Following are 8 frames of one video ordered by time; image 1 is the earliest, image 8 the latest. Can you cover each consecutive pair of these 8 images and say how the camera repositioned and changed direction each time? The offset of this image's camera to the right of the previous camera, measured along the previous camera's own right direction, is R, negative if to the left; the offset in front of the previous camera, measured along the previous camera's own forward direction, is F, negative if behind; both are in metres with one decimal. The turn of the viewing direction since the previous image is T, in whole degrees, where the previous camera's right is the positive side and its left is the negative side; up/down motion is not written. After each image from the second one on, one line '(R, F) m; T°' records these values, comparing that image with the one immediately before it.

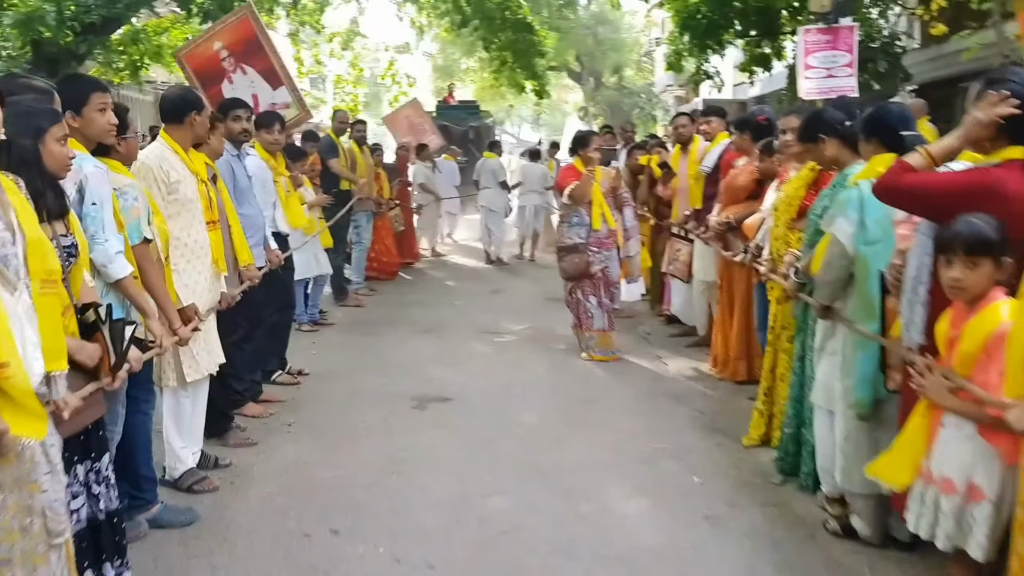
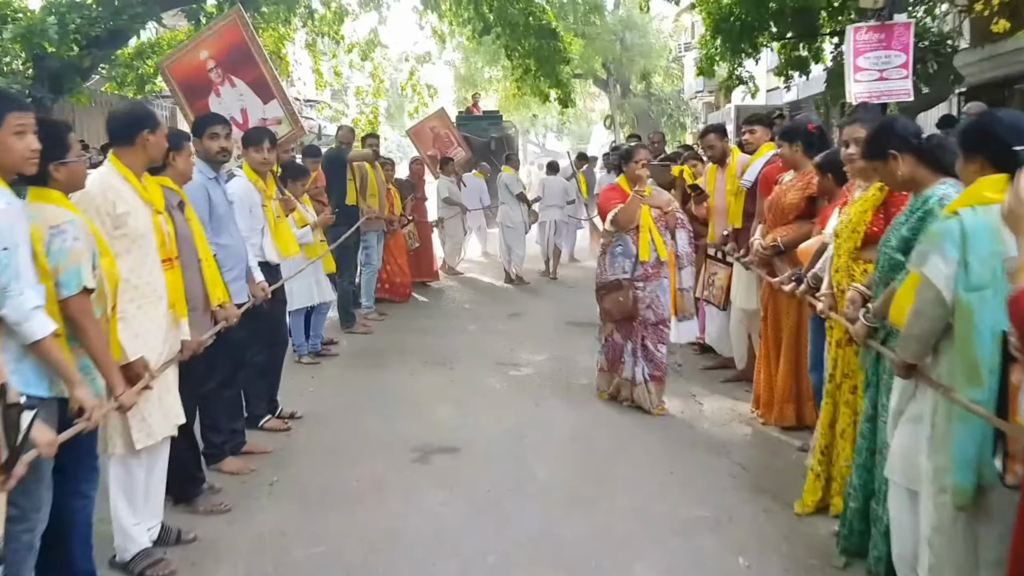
(+0.1, +0.6) m; -2°
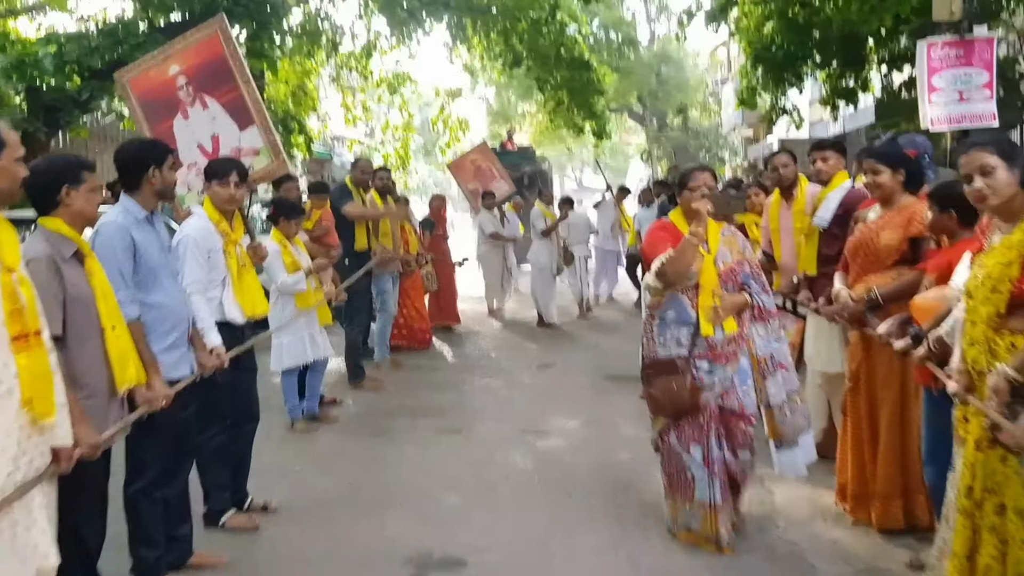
(+0.1, +1.0) m; -3°
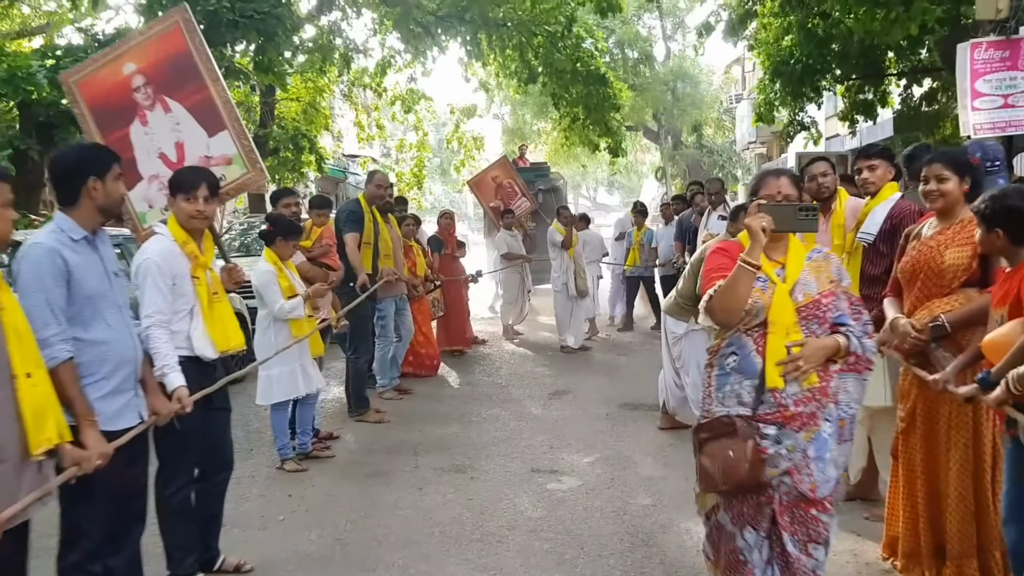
(0.0, +0.5) m; -1°
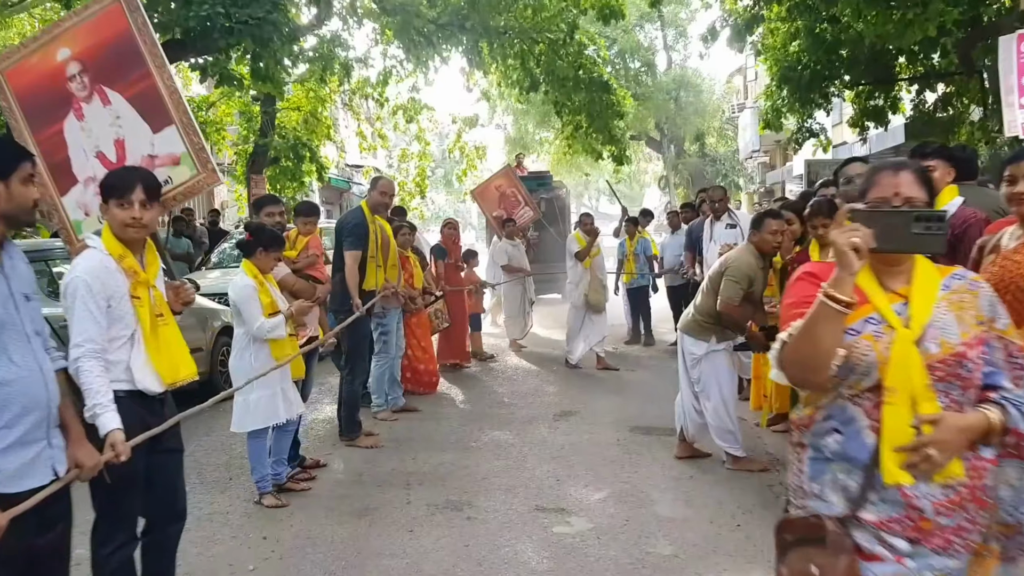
(0.0, +0.5) m; 0°
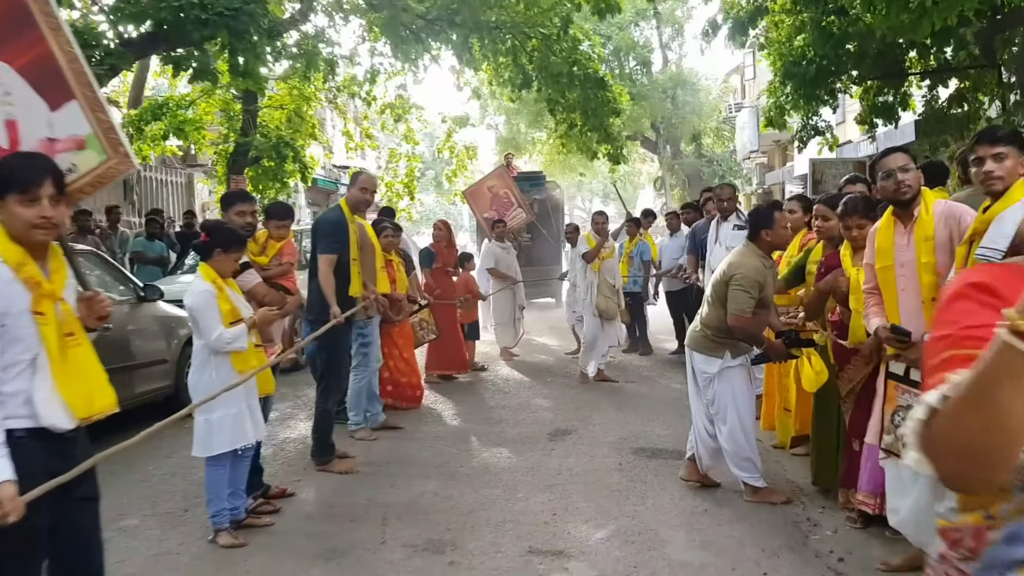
(0.0, +0.6) m; +1°
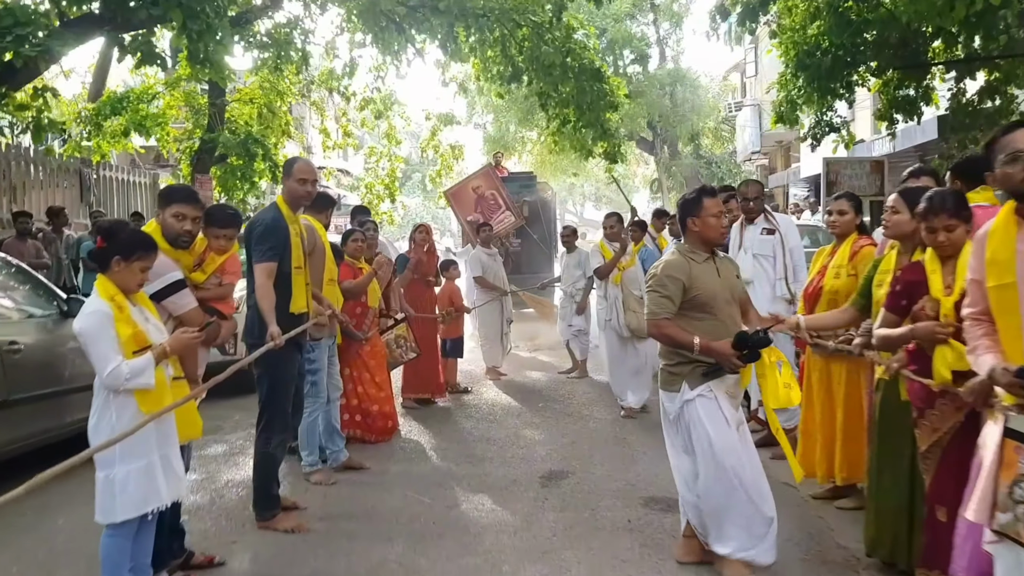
(0.0, +1.1) m; +1°
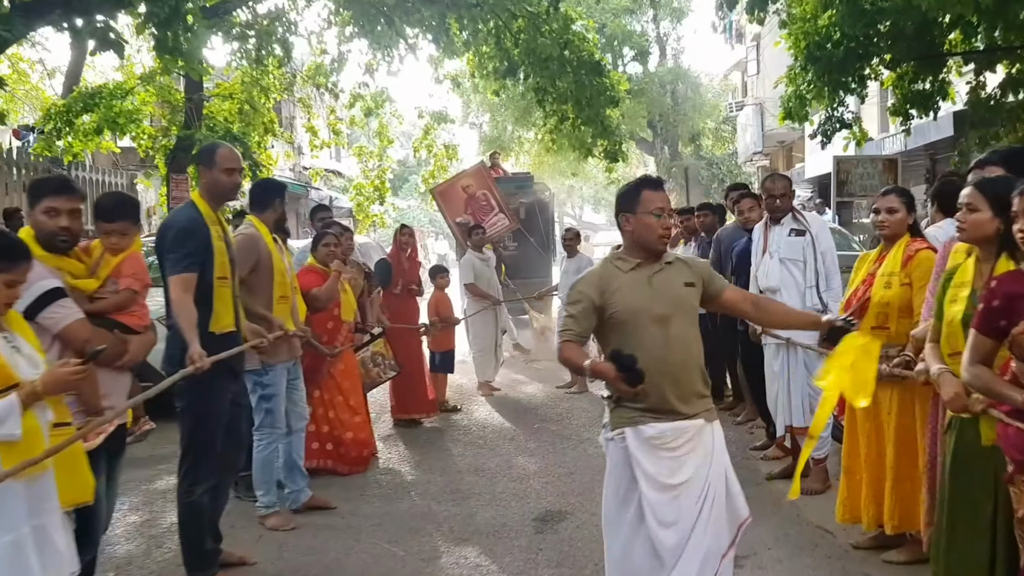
(+0.1, +0.8) m; 0°
